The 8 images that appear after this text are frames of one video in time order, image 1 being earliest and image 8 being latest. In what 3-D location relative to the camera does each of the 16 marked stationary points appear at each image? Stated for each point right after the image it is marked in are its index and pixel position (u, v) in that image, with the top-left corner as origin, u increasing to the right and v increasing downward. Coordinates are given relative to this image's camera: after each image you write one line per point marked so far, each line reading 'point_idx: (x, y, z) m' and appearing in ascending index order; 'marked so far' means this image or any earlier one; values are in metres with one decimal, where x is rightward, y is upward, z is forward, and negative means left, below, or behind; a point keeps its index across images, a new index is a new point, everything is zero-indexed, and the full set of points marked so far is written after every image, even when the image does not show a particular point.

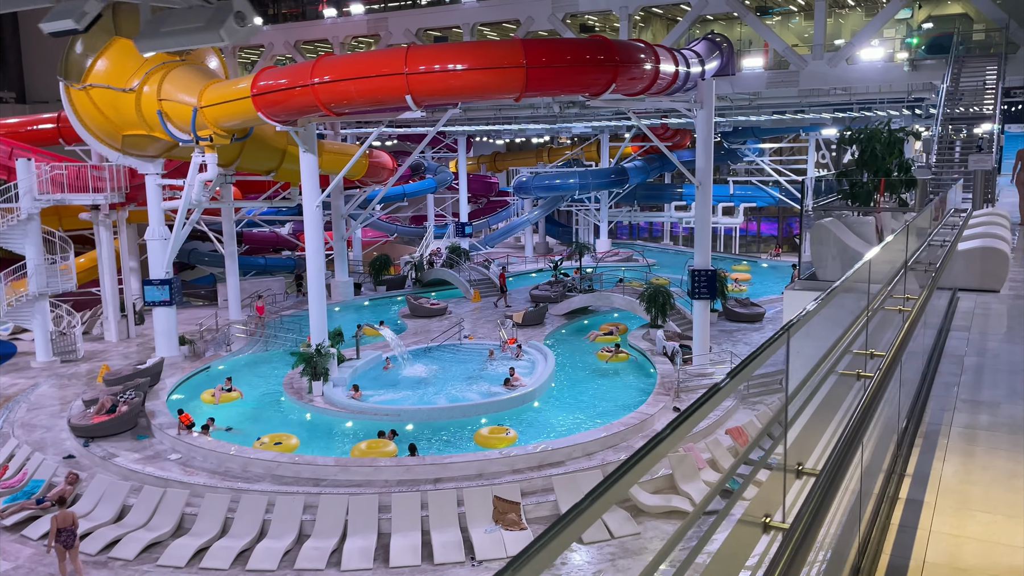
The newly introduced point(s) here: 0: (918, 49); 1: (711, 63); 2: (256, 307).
0: (+7.8, +4.6, +15.4) m
1: (+3.8, +4.2, +15.0) m
2: (-6.0, -0.4, +18.7) m
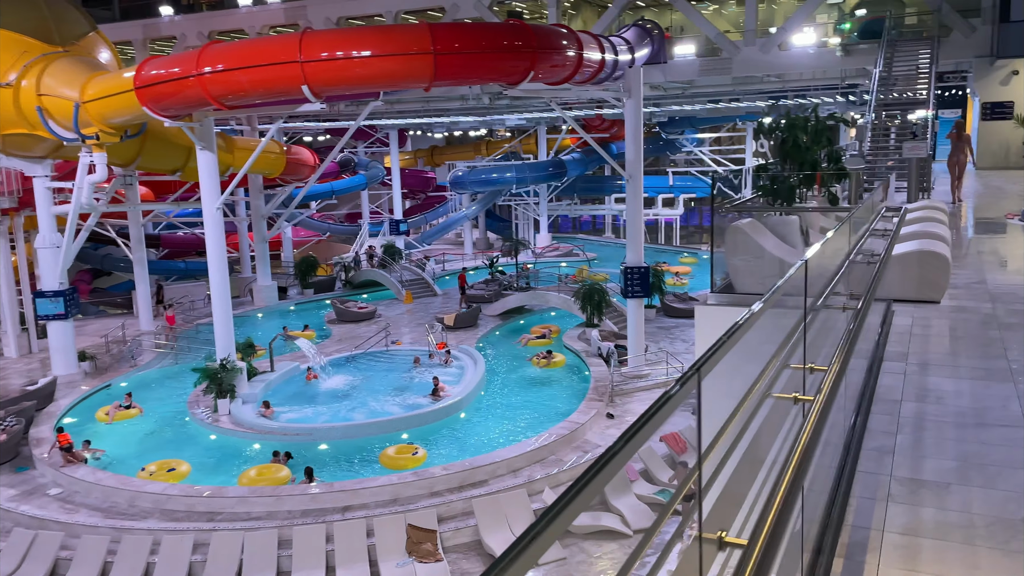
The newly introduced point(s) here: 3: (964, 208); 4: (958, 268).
0: (+6.4, +4.8, +15.0) m
1: (+2.4, +4.3, +14.4) m
2: (-7.5, -0.6, +17.5) m
3: (+6.4, +1.1, +11.5) m
4: (+3.3, +0.1, +6.0) m
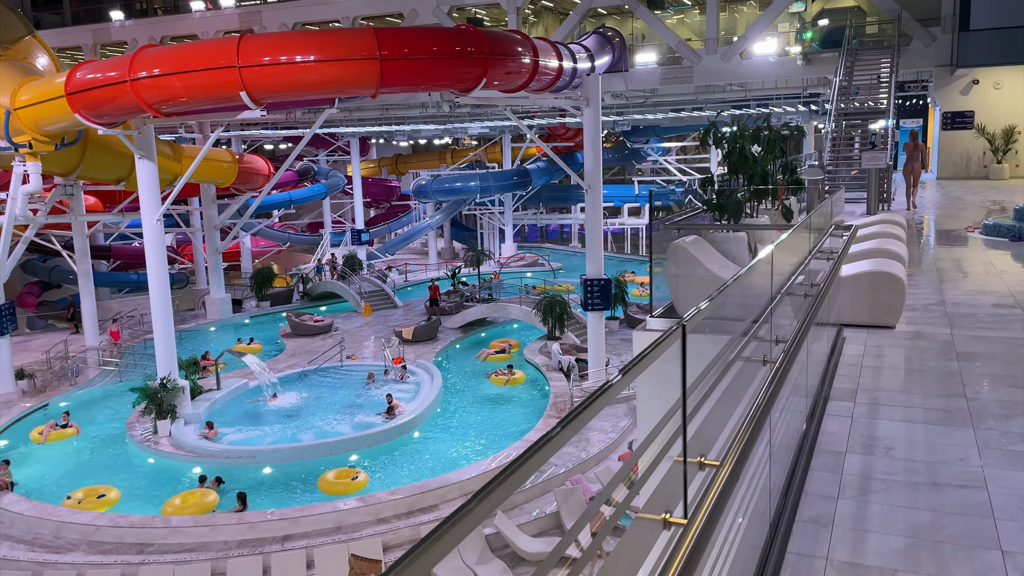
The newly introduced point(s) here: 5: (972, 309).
0: (+5.6, +4.6, +14.9) m
1: (+1.6, +4.1, +14.1) m
2: (-8.4, -0.9, +16.8) m
3: (+5.8, +1.0, +11.3) m
4: (+2.9, 0.0, +5.7) m
5: (+3.0, -0.1, +5.2) m
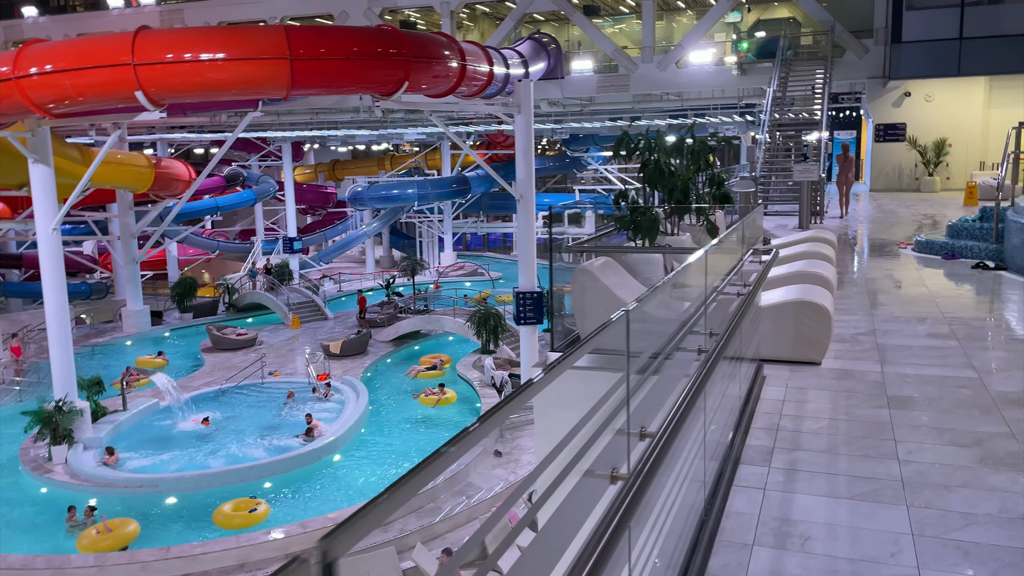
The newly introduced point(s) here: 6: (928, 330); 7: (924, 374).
0: (+4.3, +4.3, +14.7) m
1: (+0.4, +3.8, +13.7) m
2: (-9.7, -1.1, +15.7) m
3: (+4.8, +0.8, +11.1) m
4: (+2.2, -0.2, +5.3) m
5: (+2.4, -0.3, +4.9) m
6: (+2.5, -0.3, +4.7) m
7: (+2.0, -0.5, +3.9) m
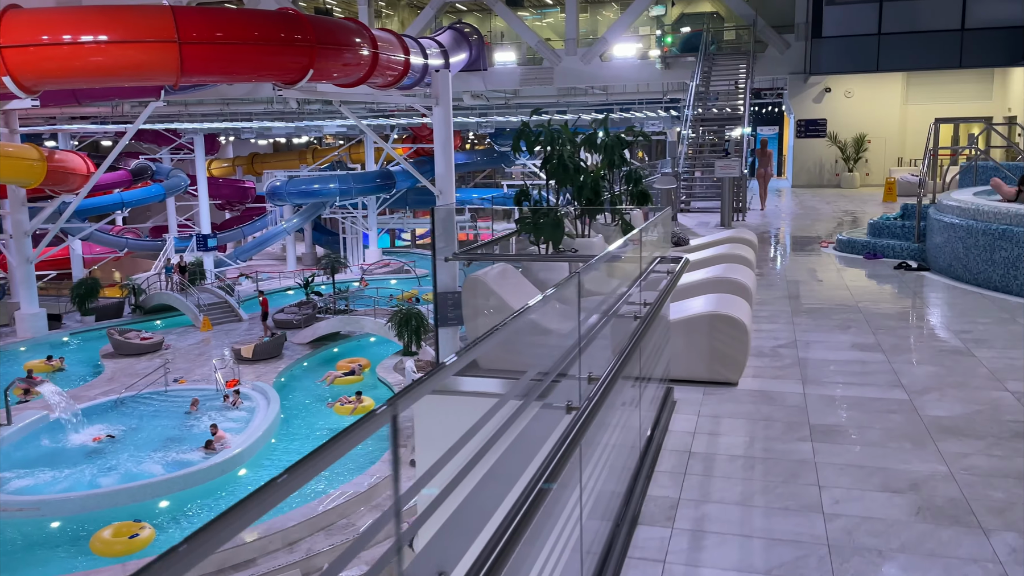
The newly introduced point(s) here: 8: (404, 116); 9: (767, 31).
0: (+2.9, +4.4, +14.5) m
1: (-0.9, +3.9, +13.2) m
2: (-11.1, -1.2, +14.4) m
3: (+3.7, +0.8, +11.0) m
4: (+1.6, -0.2, +5.0) m
5: (+1.8, -0.3, +4.6) m
6: (+1.9, -0.3, +4.5) m
7: (+1.5, -0.5, +3.6) m
8: (-2.7, +4.2, +19.8) m
9: (+4.6, +4.6, +14.4) m
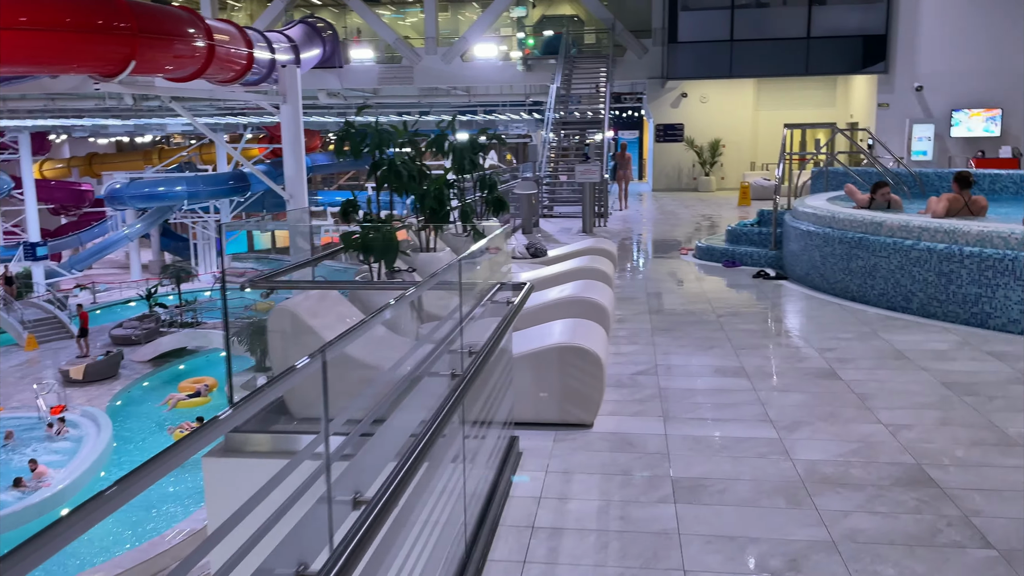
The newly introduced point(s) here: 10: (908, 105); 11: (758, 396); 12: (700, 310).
0: (+0.4, +4.3, +14.3) m
1: (-3.2, +3.7, +12.4) m
2: (-13.3, -1.6, +12.0) m
3: (+1.8, +0.7, +11.0) m
4: (+0.7, -0.3, +4.8) m
5: (+1.0, -0.4, +4.3) m
6: (+1.1, -0.4, +4.2) m
7: (+0.9, -0.6, +3.3) m
8: (-5.9, +4.0, +18.6) m
9: (+2.0, +4.5, +14.4) m
10: (+6.9, +3.2, +13.9) m
11: (+1.1, -0.5, +3.5) m
12: (+1.3, -0.1, +5.7) m
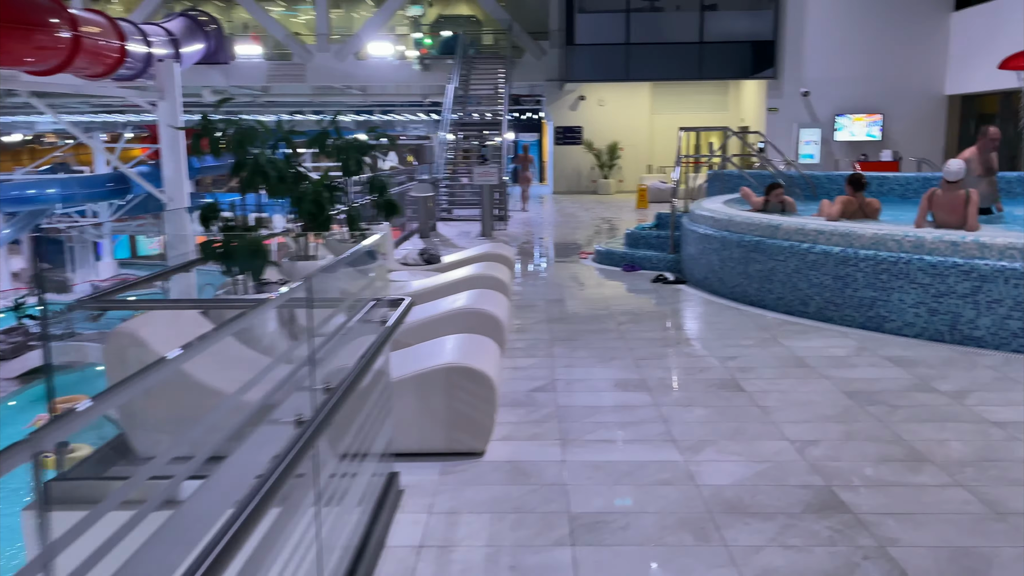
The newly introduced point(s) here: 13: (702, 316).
0: (-1.4, +4.2, +14.0) m
1: (-4.7, +3.6, +11.7) m
2: (-14.7, -1.8, +10.0) m
3: (+0.4, +0.7, +10.9) m
4: (+0.1, -0.3, +4.5) m
5: (+0.4, -0.4, +4.2) m
6: (+0.5, -0.4, +4.1) m
7: (+0.4, -0.6, +3.1) m
8: (-8.2, +3.8, +17.5) m
9: (+0.2, +4.5, +14.3) m
10: (+5.1, +3.2, +14.4) m
11: (+0.6, -0.5, +3.3) m
12: (+0.6, -0.2, +5.5) m
13: (+1.3, -0.2, +5.3) m
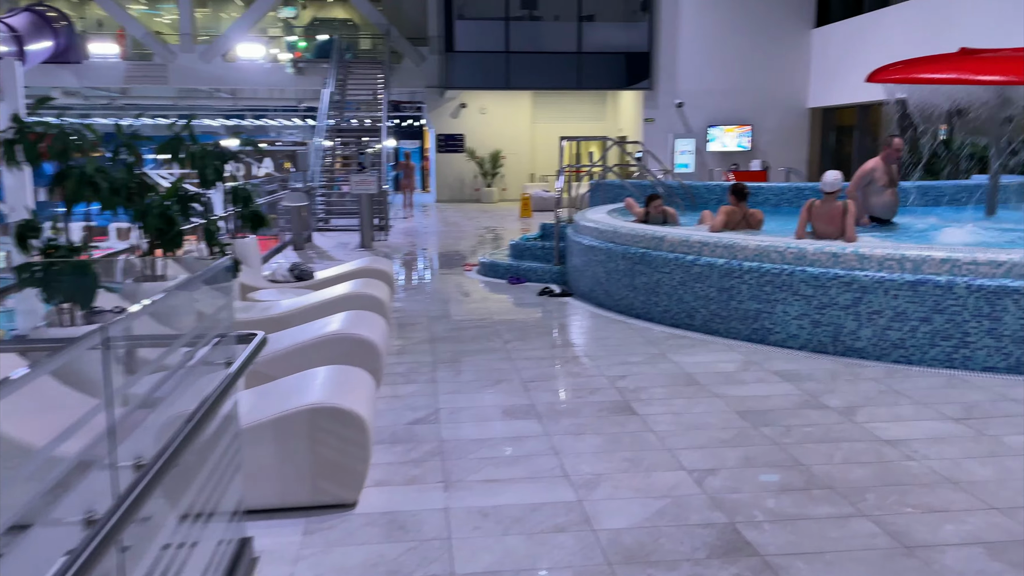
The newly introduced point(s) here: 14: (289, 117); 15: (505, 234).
0: (-3.5, +4.0, +13.5) m
1: (-6.4, +3.3, +10.7) m
2: (-15.9, -2.3, +7.6) m
3: (-1.2, +0.5, +10.6) m
4: (-0.6, -0.4, +4.3) m
5: (-0.2, -0.5, +4.0) m
6: (-0.1, -0.5, +3.9) m
7: (0.0, -0.7, +2.9) m
8: (-10.7, +3.4, +16.0) m
9: (-1.9, +4.3, +14.0) m
10: (+2.9, +3.1, +14.8) m
11: (+0.2, -0.6, +3.1) m
12: (-0.2, -0.3, +5.3) m
13: (+0.5, -0.3, +5.2) m
14: (-4.6, +3.6, +16.7) m
15: (-0.1, +0.9, +12.4) m
